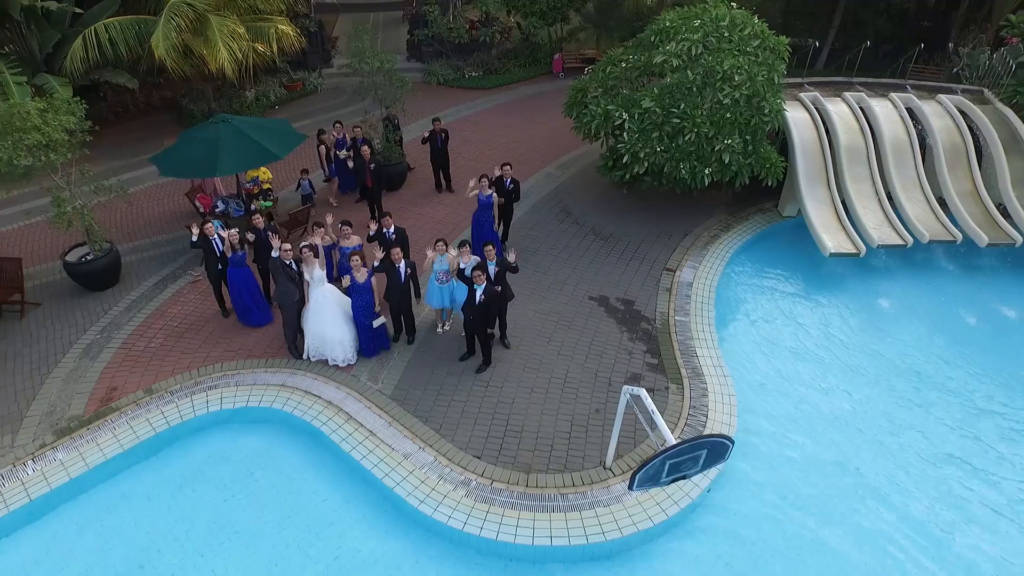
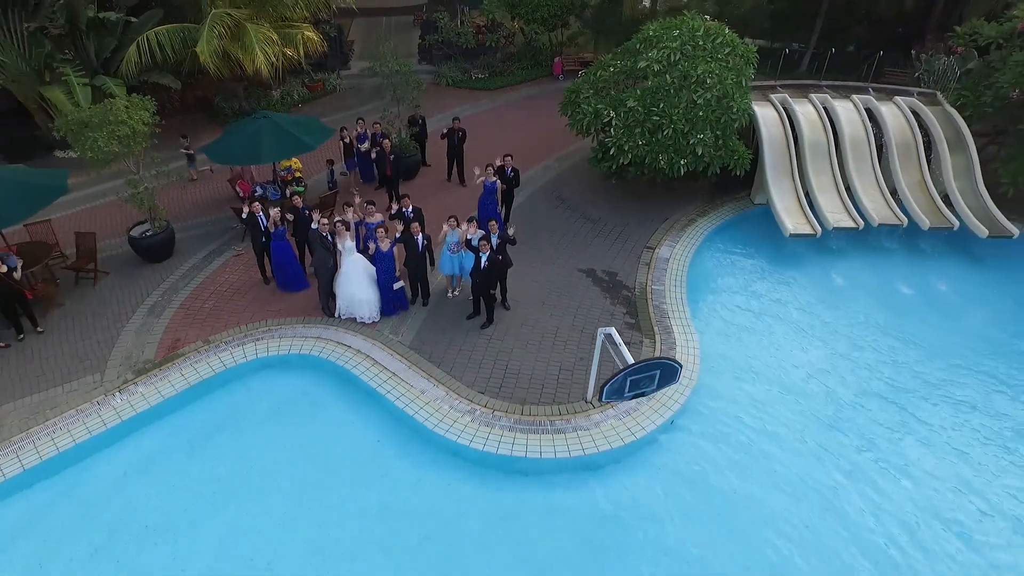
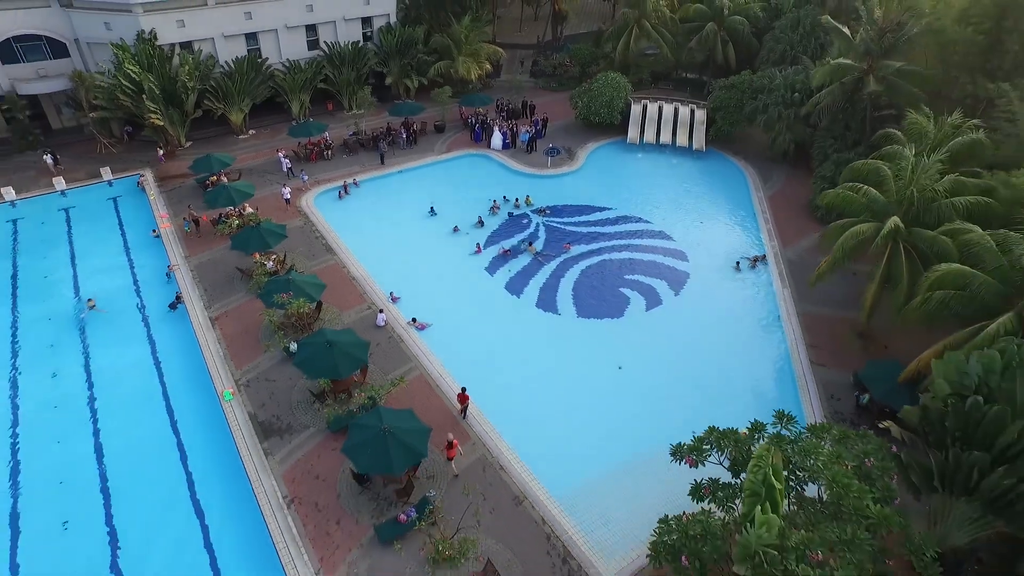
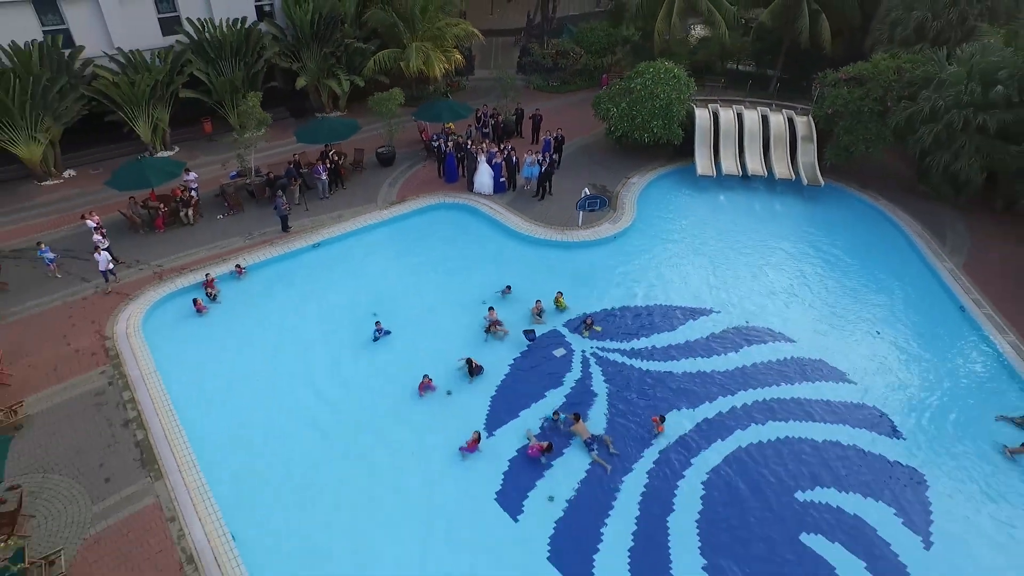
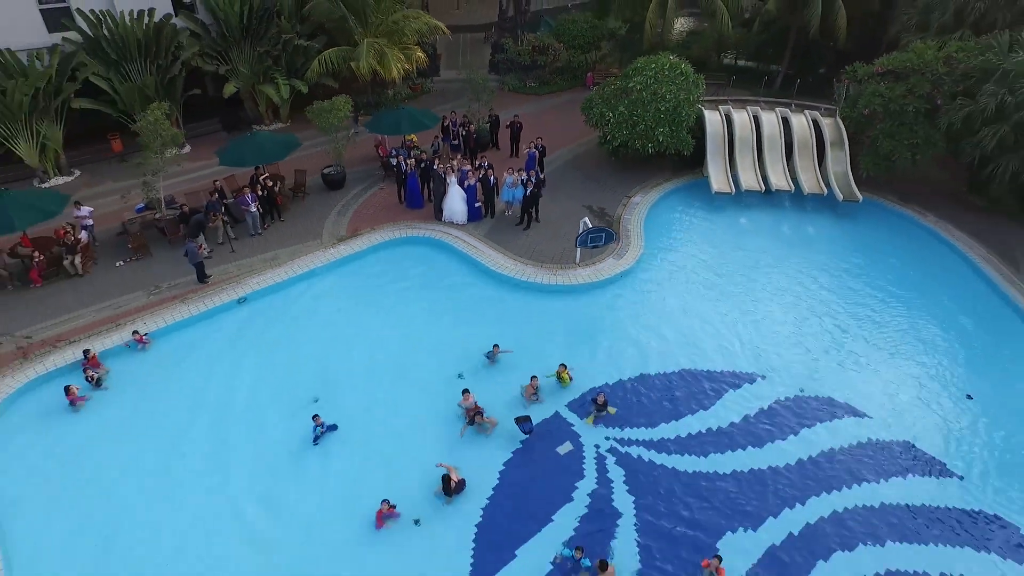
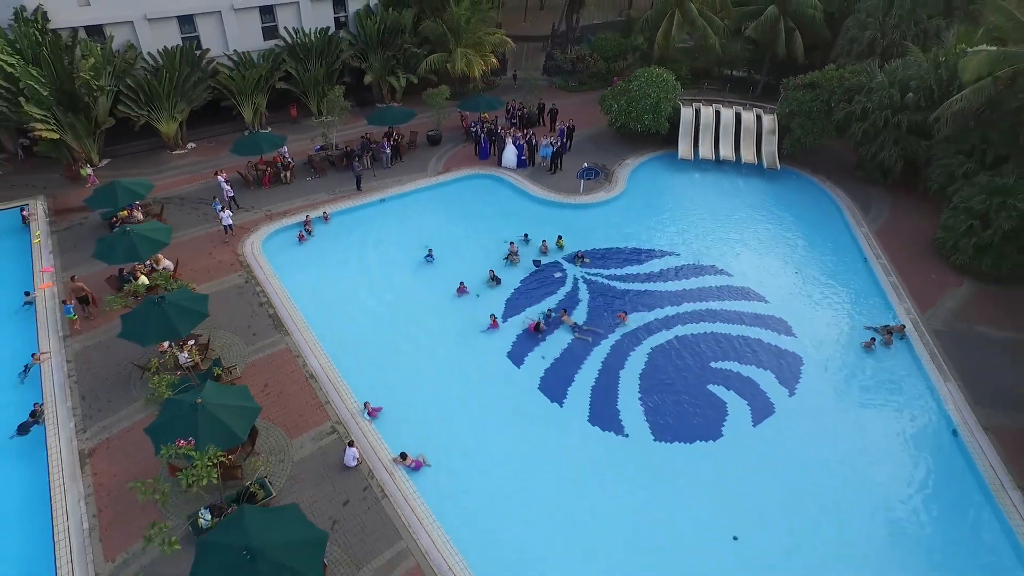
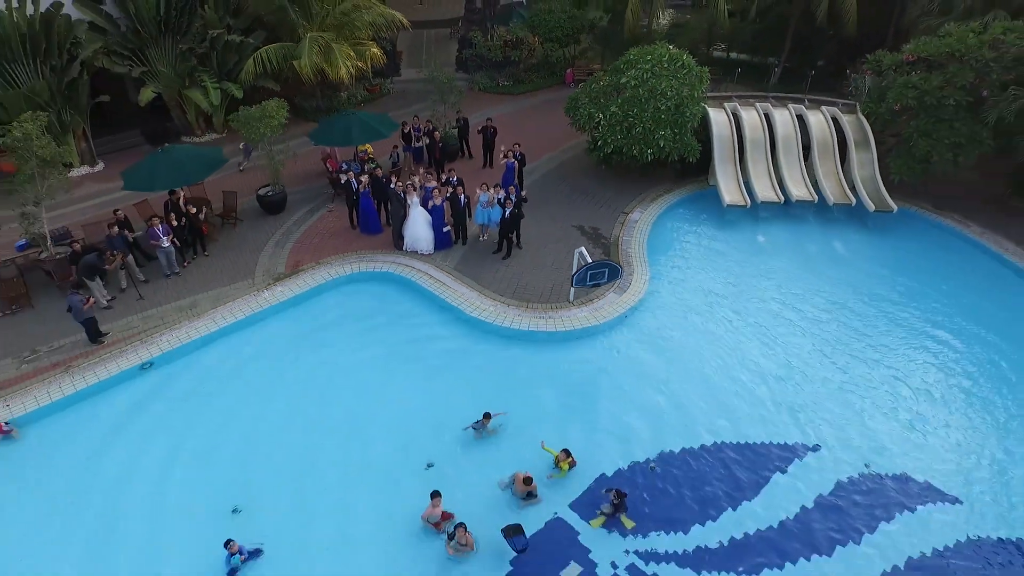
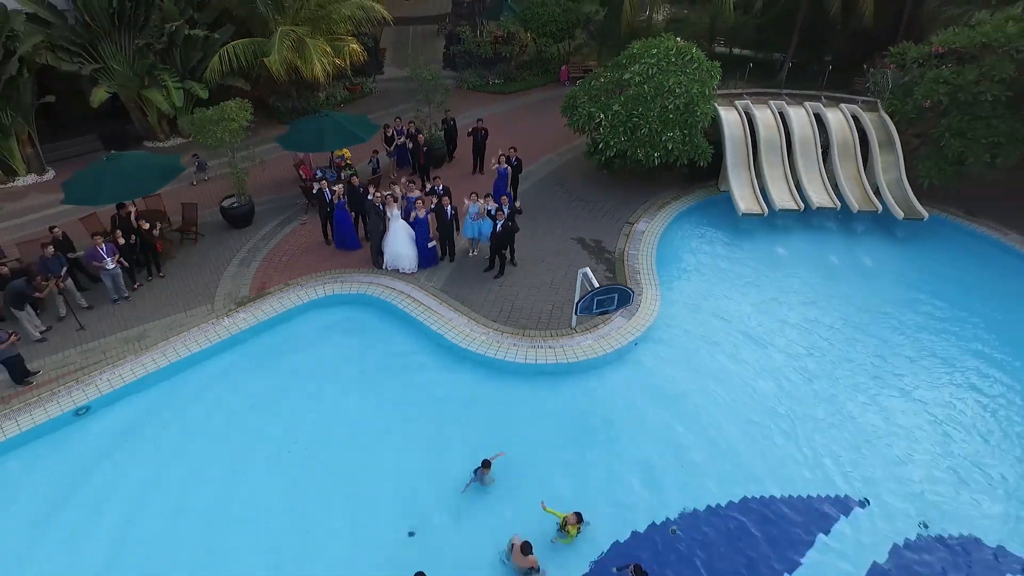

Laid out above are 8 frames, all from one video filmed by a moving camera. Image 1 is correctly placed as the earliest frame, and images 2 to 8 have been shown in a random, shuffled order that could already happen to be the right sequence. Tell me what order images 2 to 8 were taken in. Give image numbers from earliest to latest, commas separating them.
2, 8, 7, 5, 4, 6, 3
